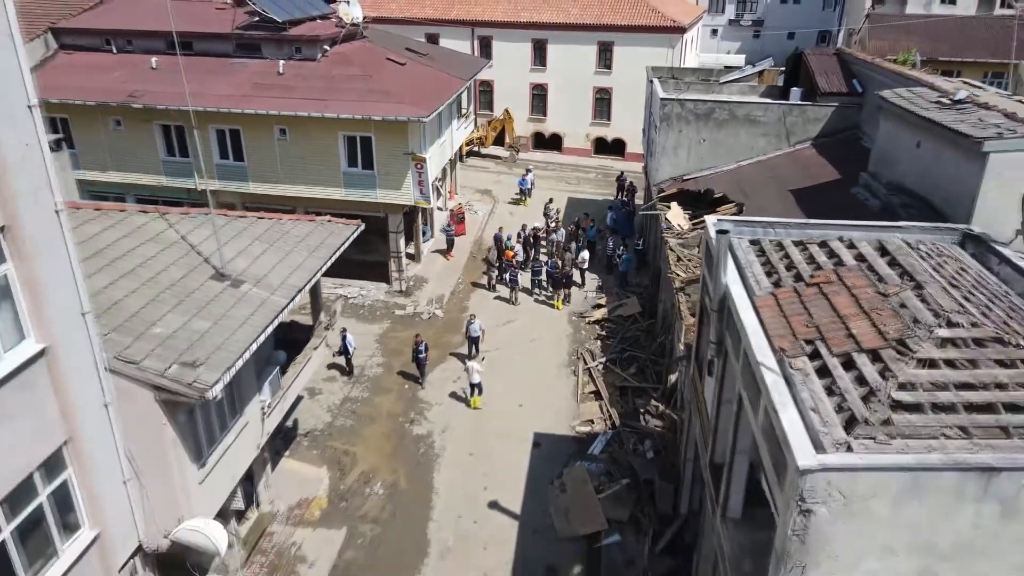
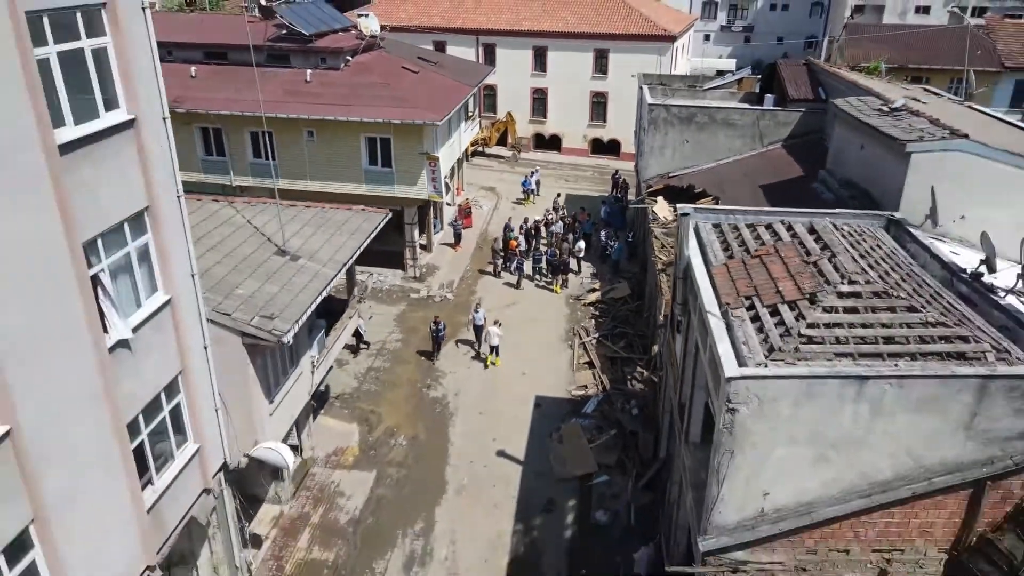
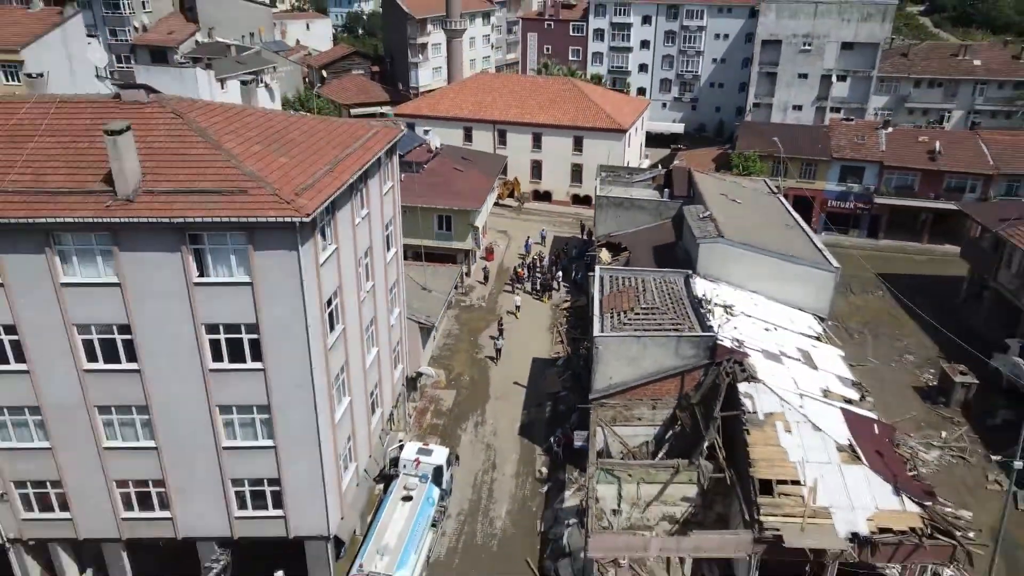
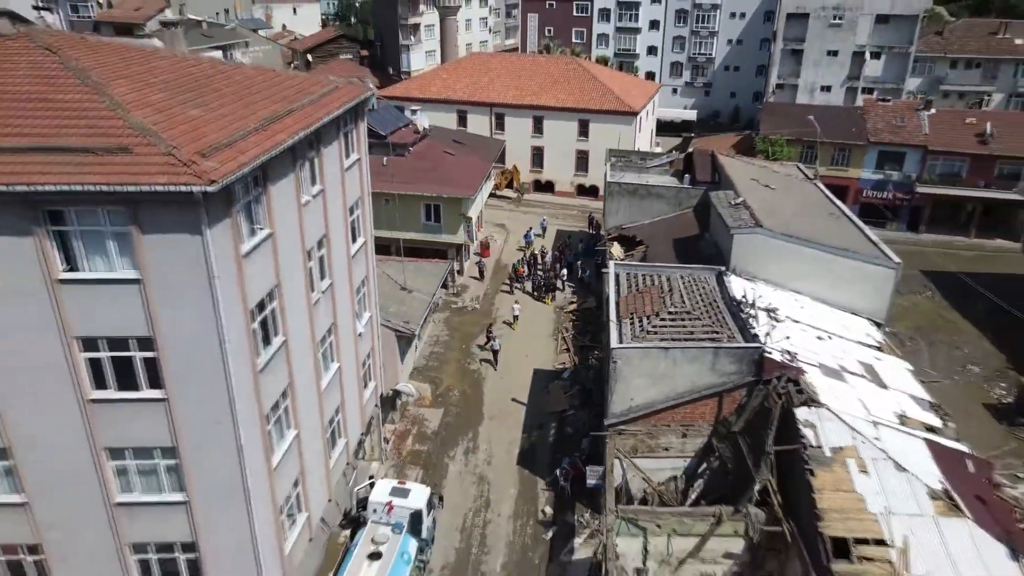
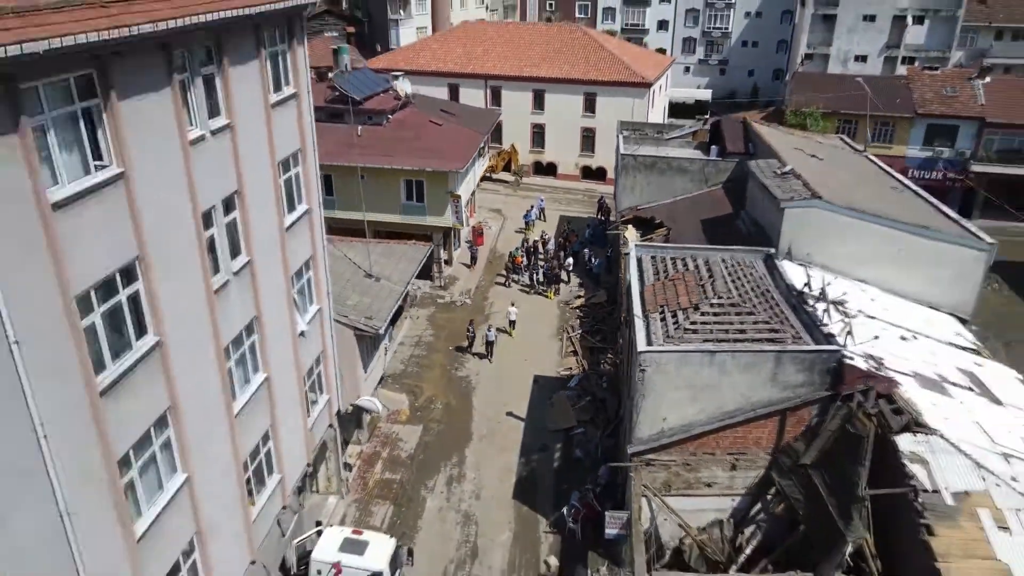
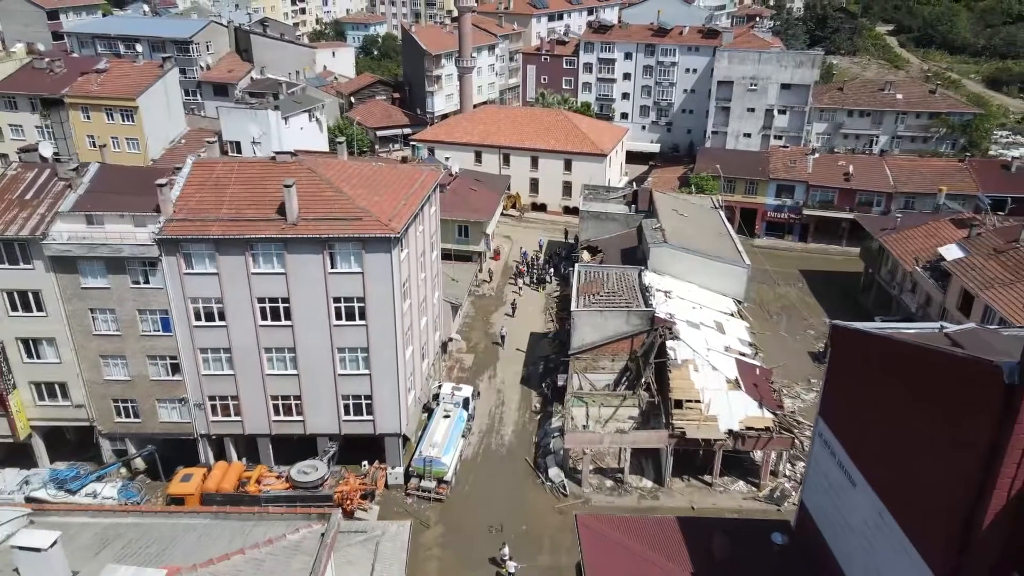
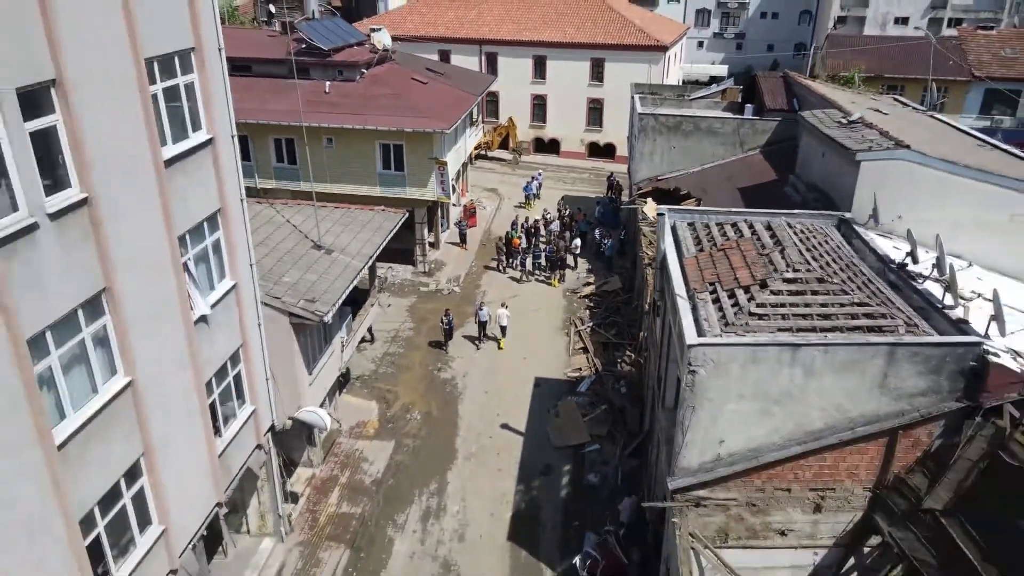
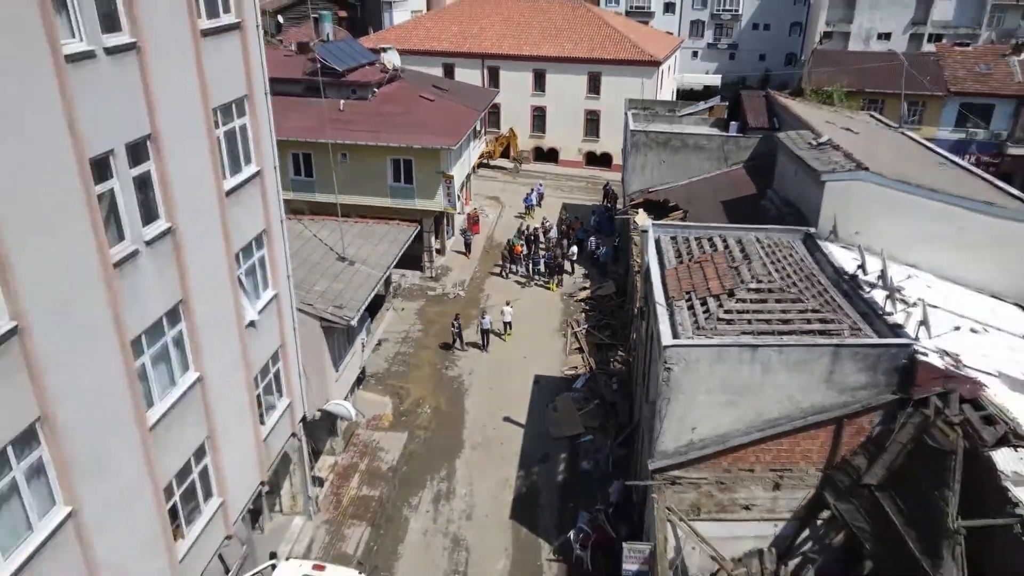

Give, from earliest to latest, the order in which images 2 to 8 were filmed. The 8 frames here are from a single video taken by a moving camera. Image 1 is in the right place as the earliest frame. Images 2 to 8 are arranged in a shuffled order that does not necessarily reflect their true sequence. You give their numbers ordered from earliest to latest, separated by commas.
2, 7, 8, 5, 4, 3, 6
